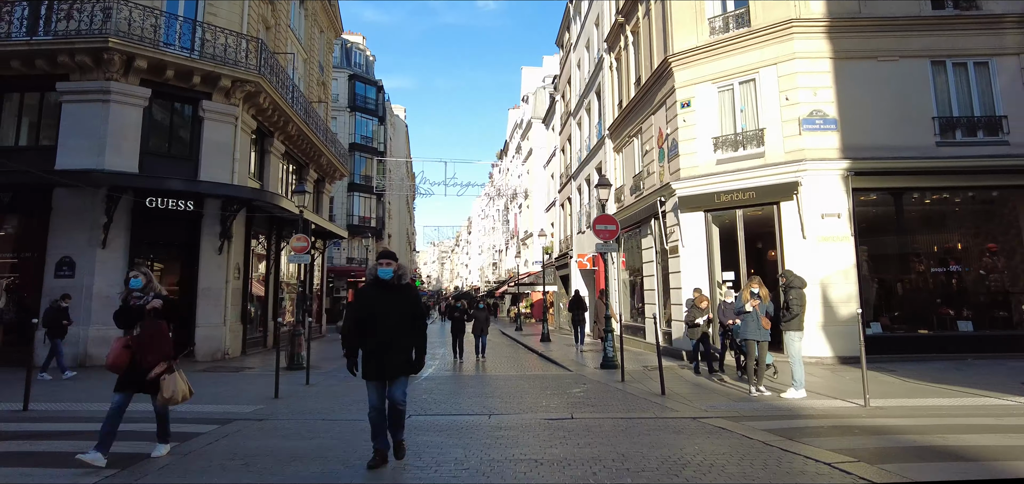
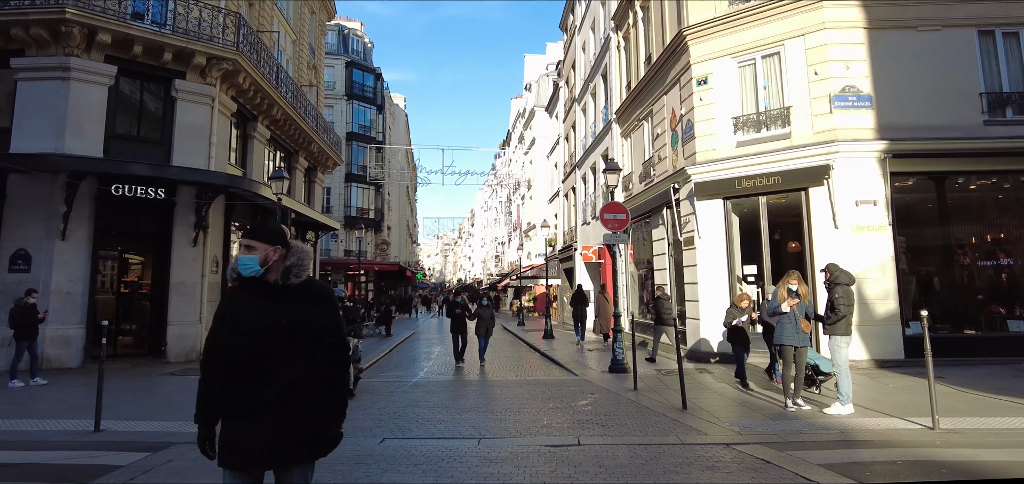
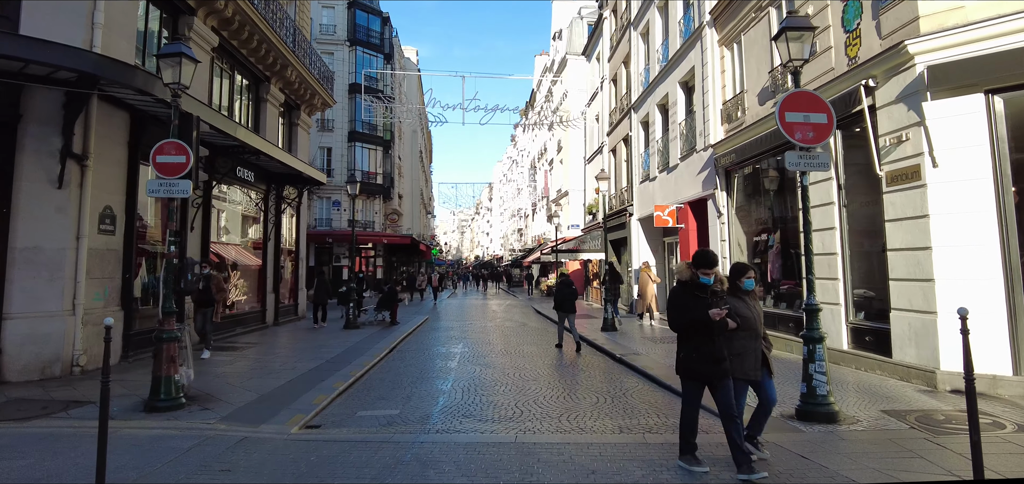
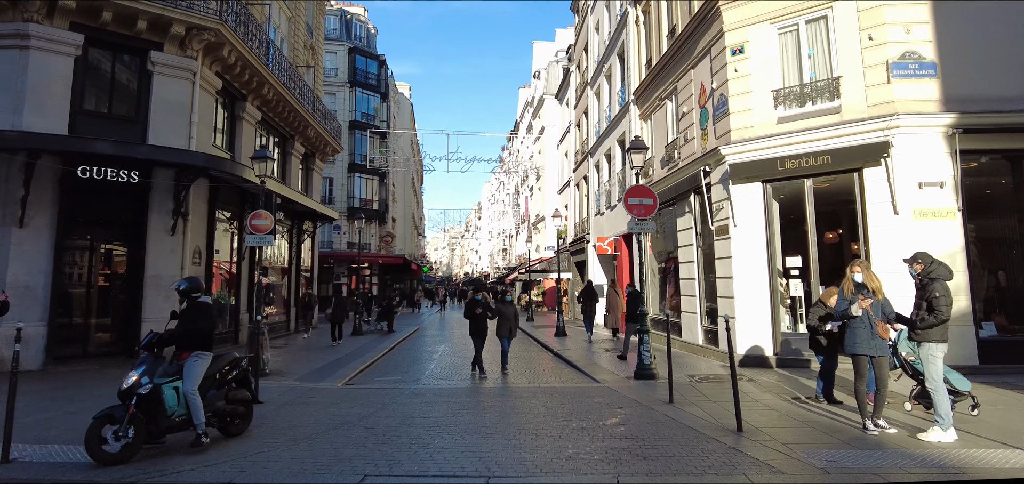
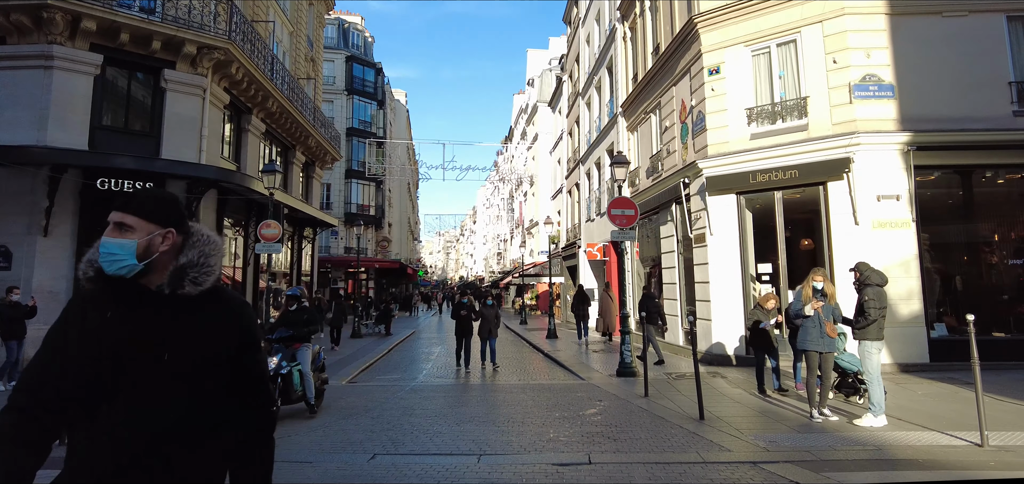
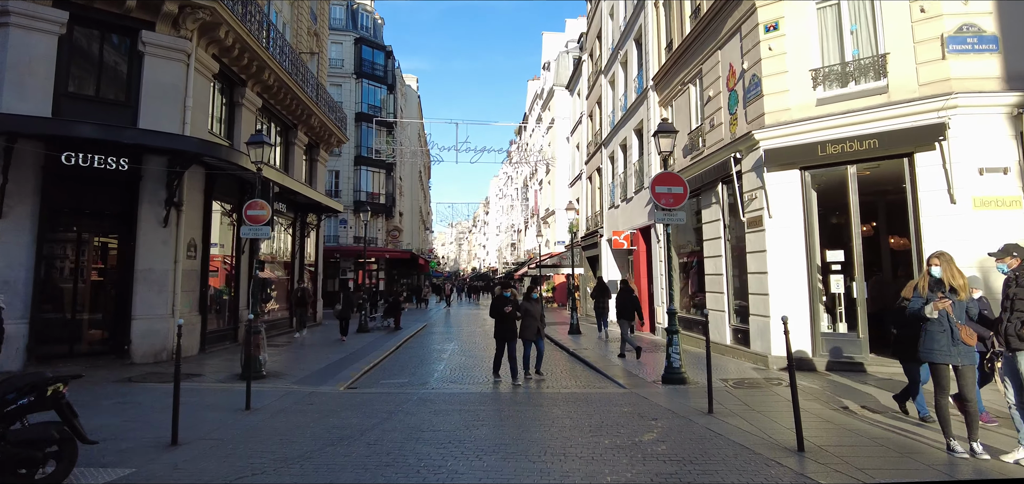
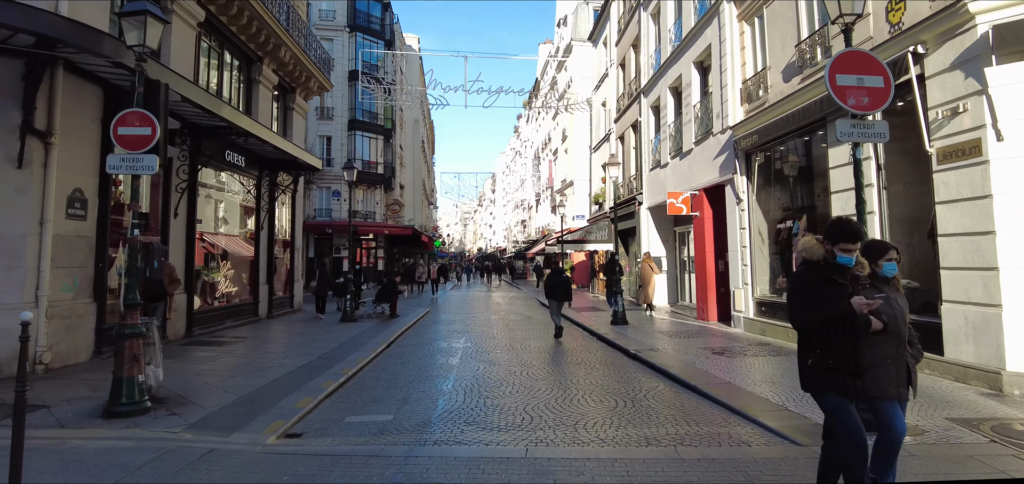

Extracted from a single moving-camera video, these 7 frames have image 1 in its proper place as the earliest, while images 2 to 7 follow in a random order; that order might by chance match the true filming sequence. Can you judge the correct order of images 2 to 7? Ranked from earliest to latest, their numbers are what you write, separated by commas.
2, 5, 4, 6, 3, 7
